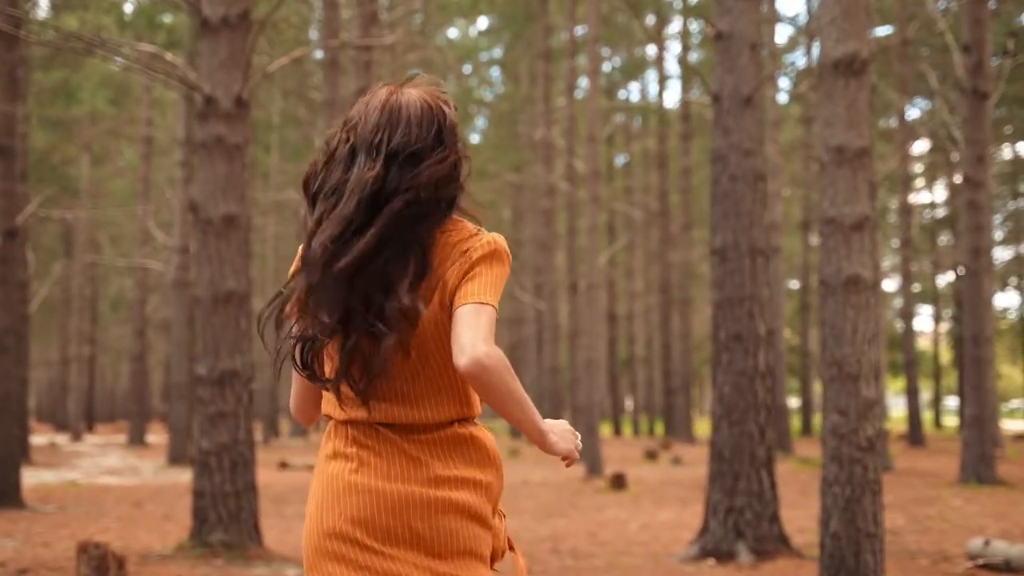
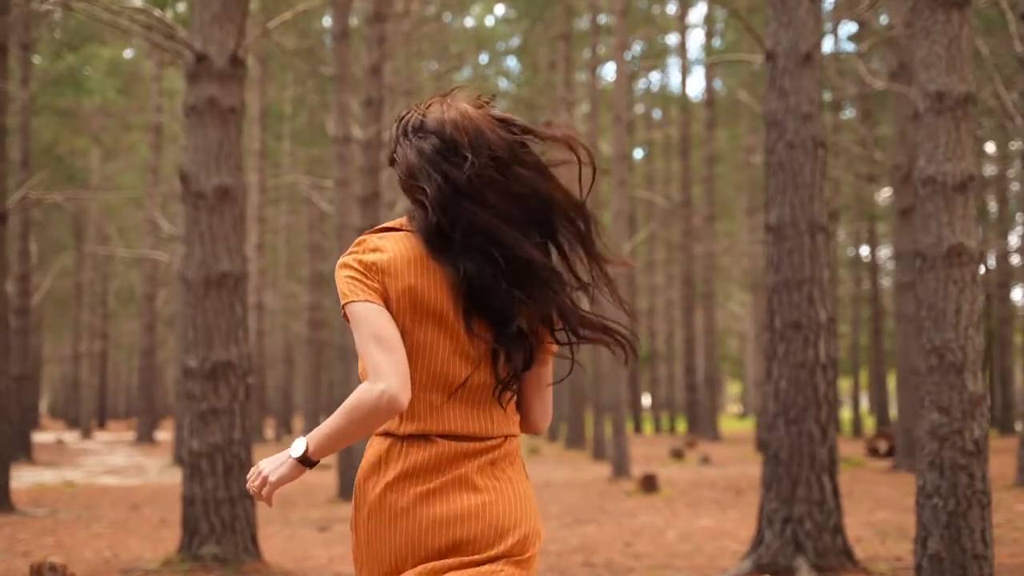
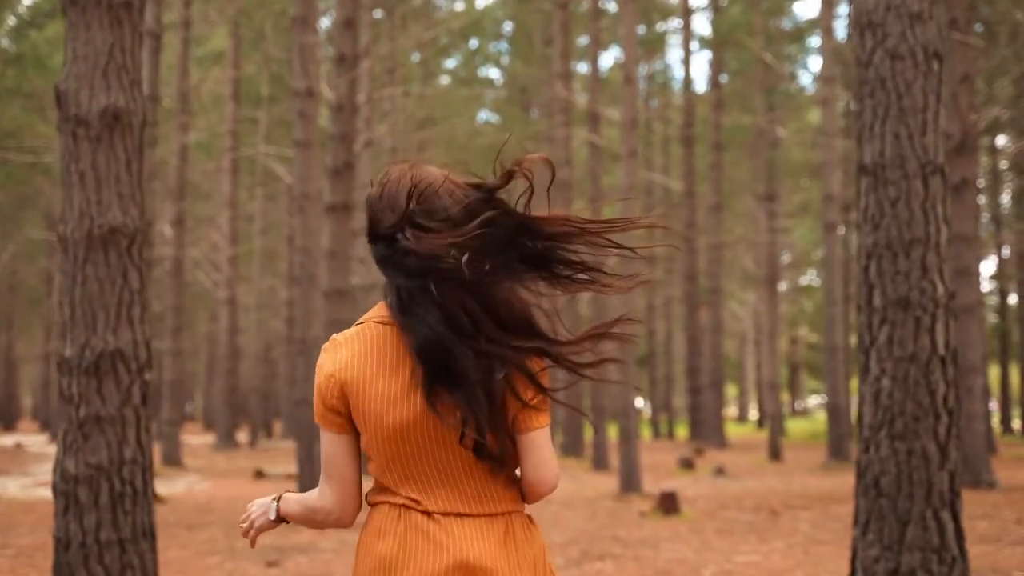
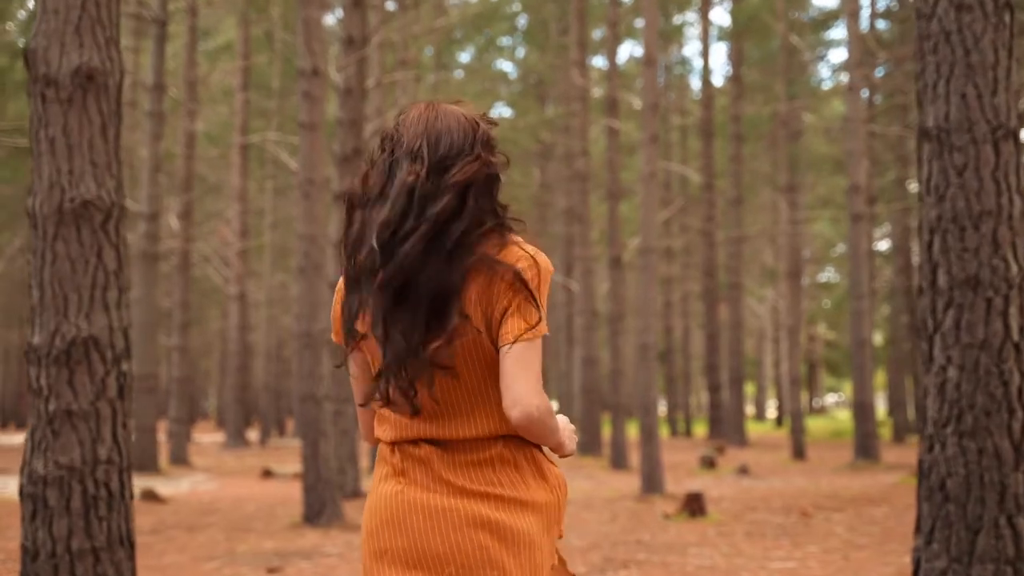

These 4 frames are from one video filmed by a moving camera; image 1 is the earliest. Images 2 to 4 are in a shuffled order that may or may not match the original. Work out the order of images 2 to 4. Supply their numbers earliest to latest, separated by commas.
2, 3, 4
